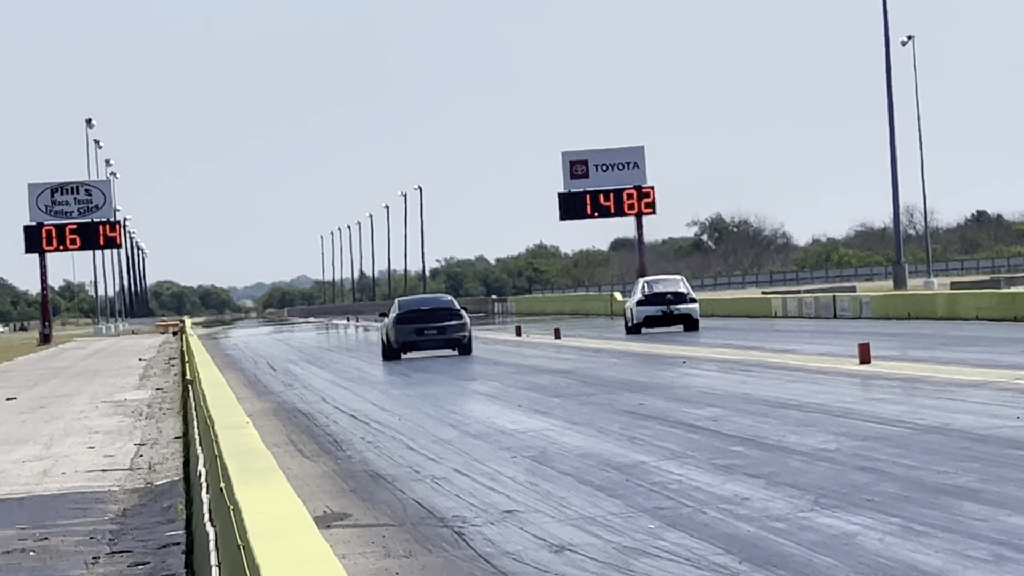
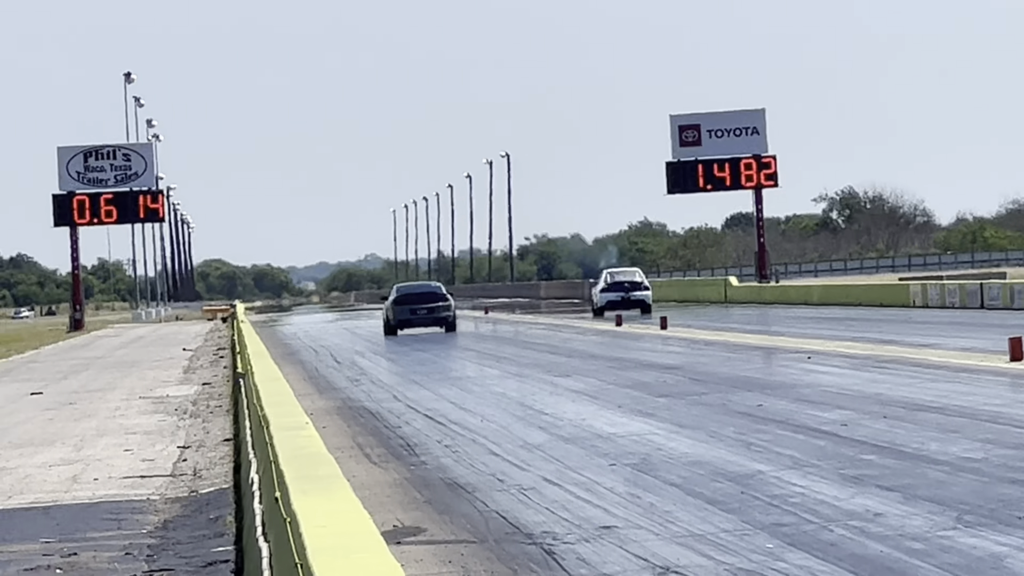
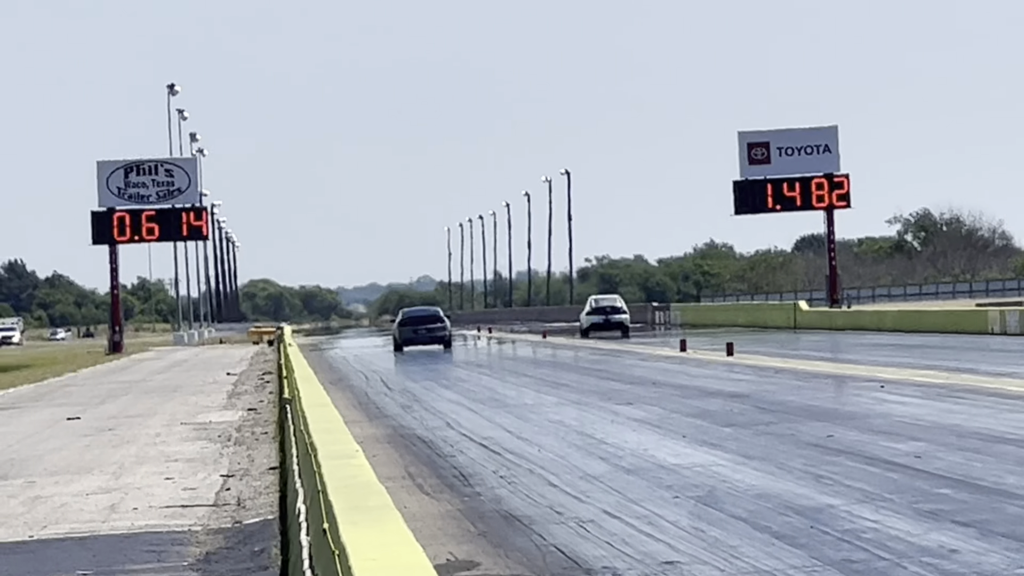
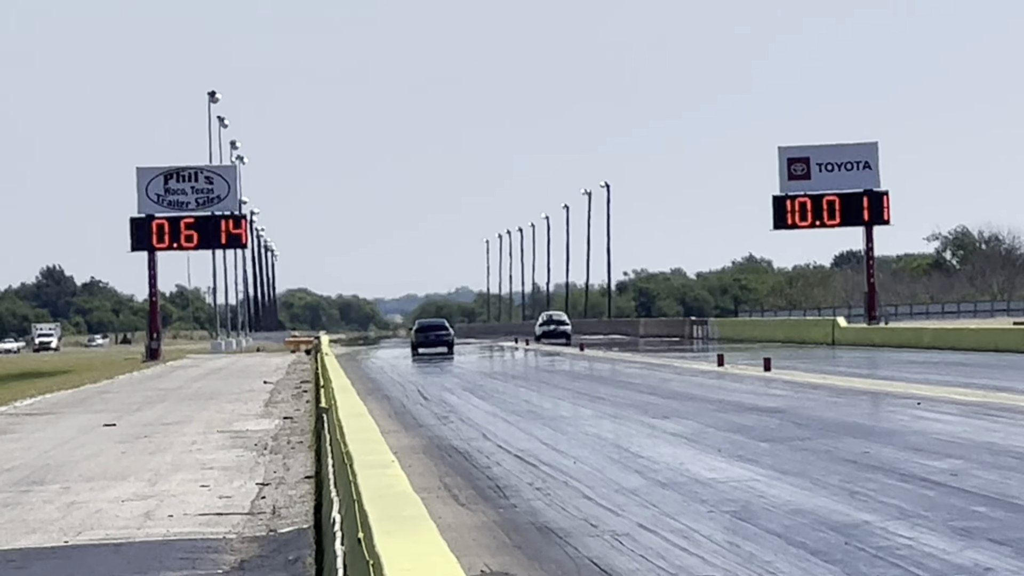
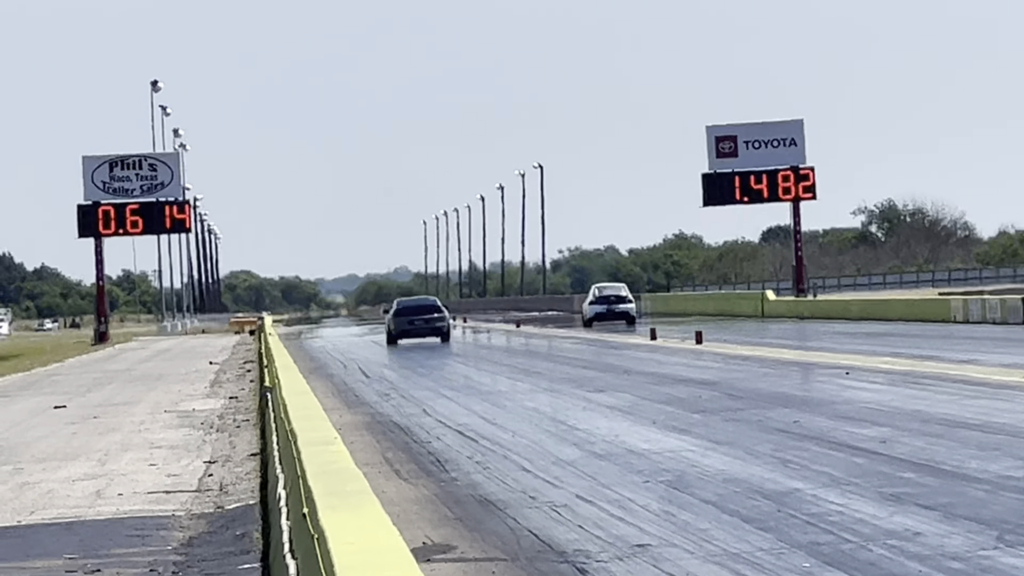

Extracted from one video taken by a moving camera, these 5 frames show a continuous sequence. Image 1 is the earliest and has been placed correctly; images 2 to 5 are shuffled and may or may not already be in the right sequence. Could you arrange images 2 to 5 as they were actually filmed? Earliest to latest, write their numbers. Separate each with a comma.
2, 5, 3, 4
